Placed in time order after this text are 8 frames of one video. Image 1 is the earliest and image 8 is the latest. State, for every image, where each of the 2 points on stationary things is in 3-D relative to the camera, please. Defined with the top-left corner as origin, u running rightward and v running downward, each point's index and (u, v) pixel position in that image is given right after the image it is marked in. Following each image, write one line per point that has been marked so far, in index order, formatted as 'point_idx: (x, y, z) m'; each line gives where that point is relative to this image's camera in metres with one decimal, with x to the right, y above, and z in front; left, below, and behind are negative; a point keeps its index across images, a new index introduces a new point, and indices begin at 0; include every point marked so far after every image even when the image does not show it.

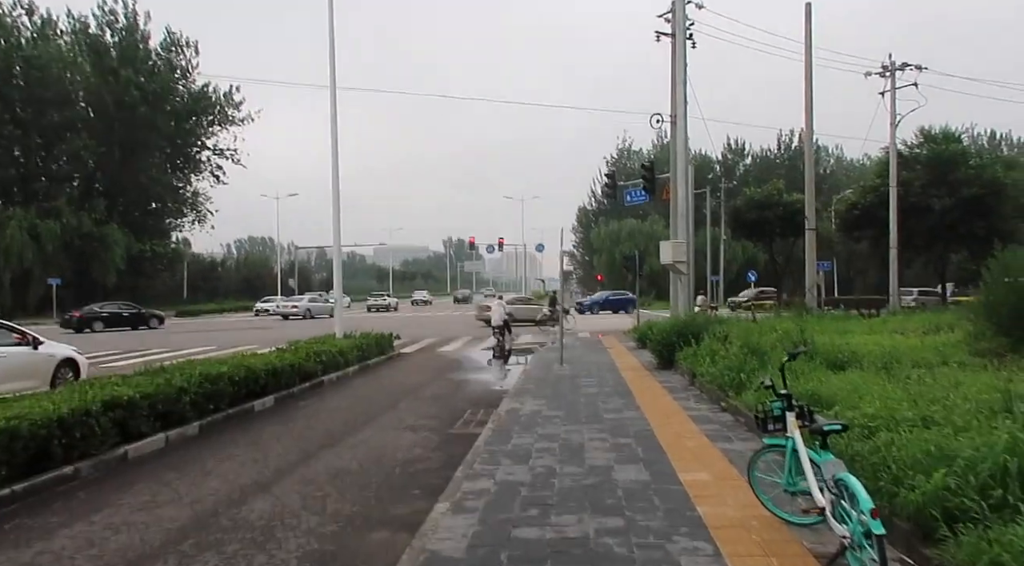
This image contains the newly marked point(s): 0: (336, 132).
0: (-4.2, +3.5, +19.2) m
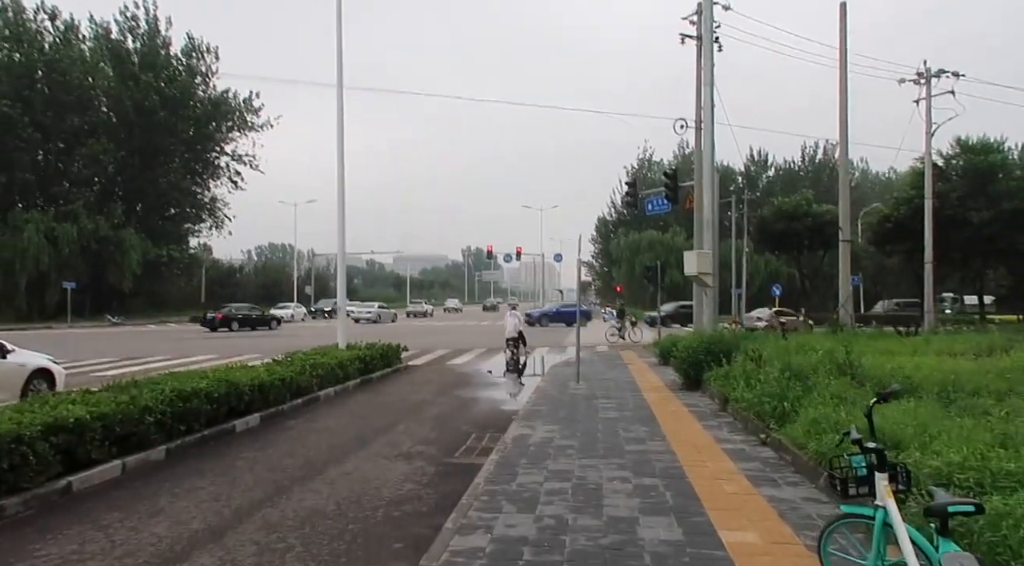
0: (-3.9, +3.4, +18.1) m
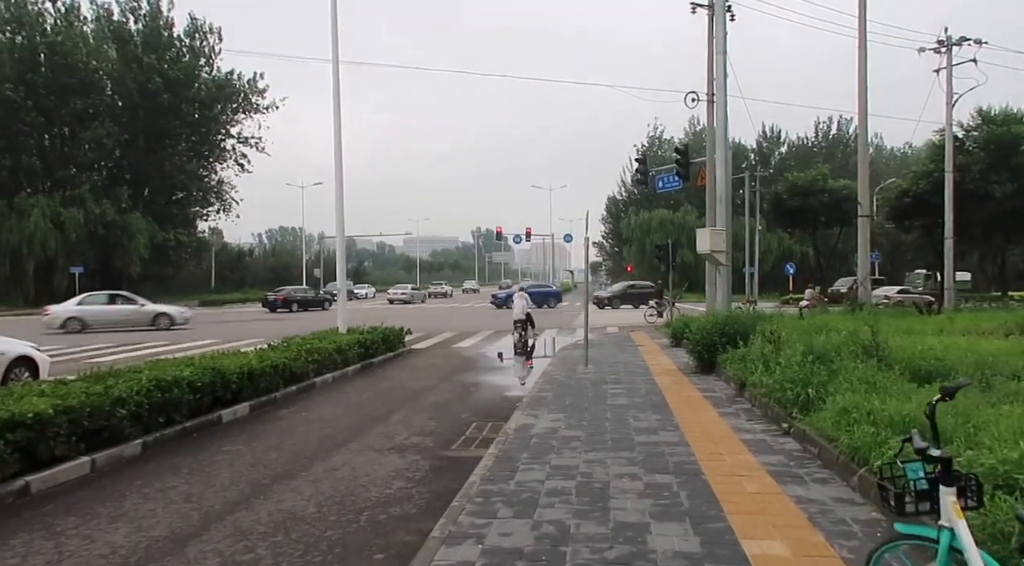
0: (-3.8, +3.8, +17.5) m
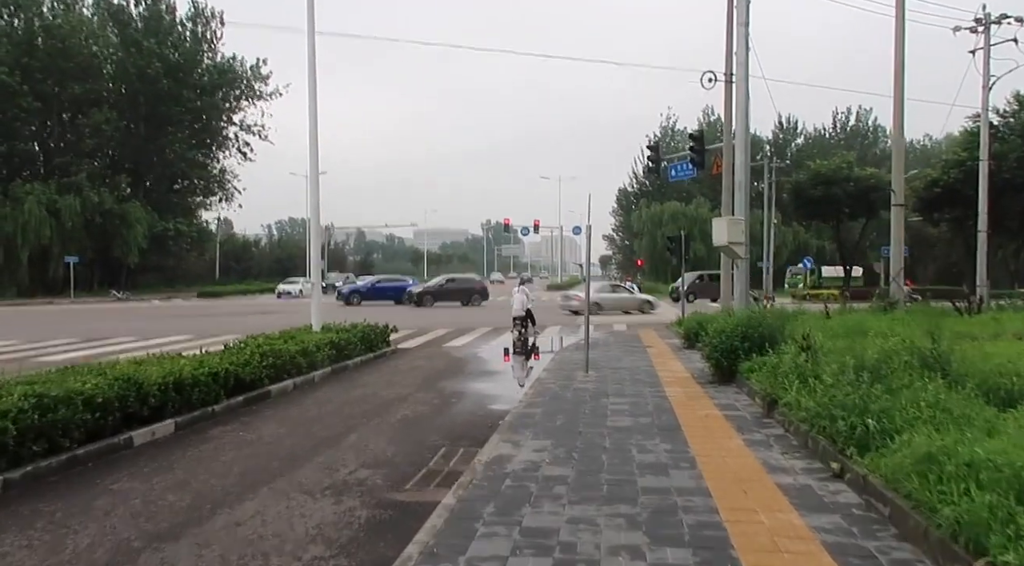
0: (-3.9, +3.9, +15.7) m
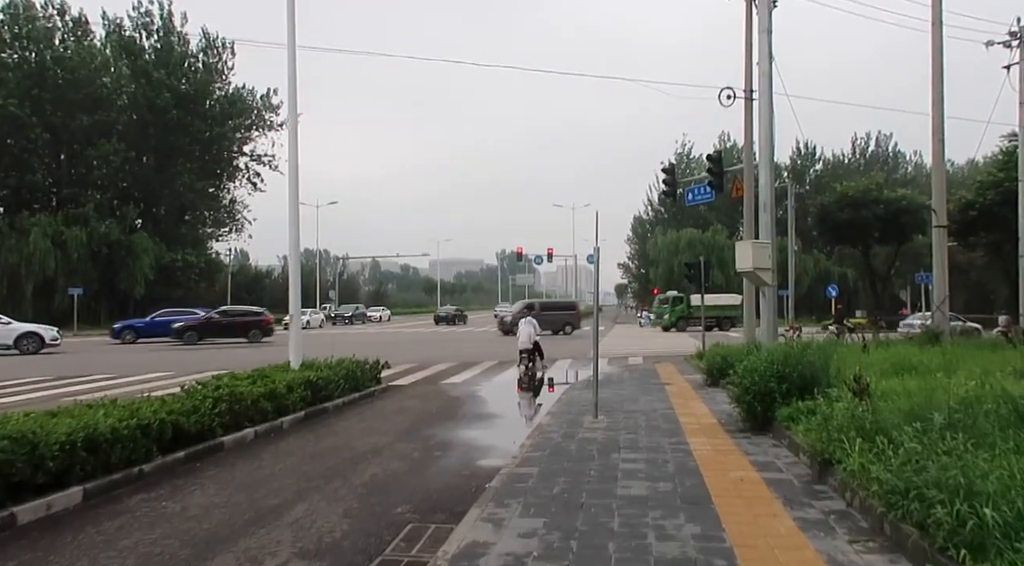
0: (-3.8, +3.4, +14.3) m
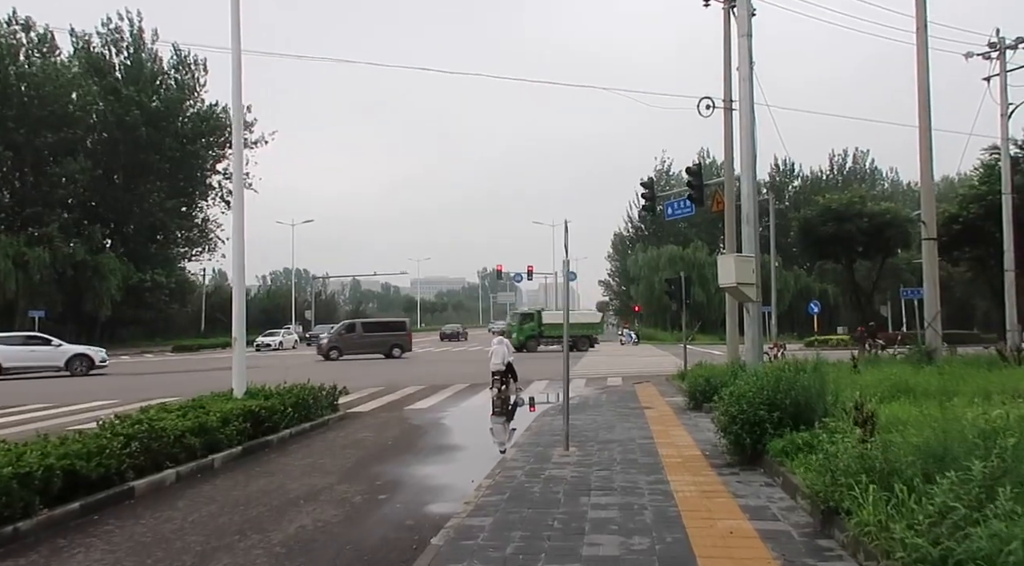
0: (-4.4, +3.0, +13.1) m
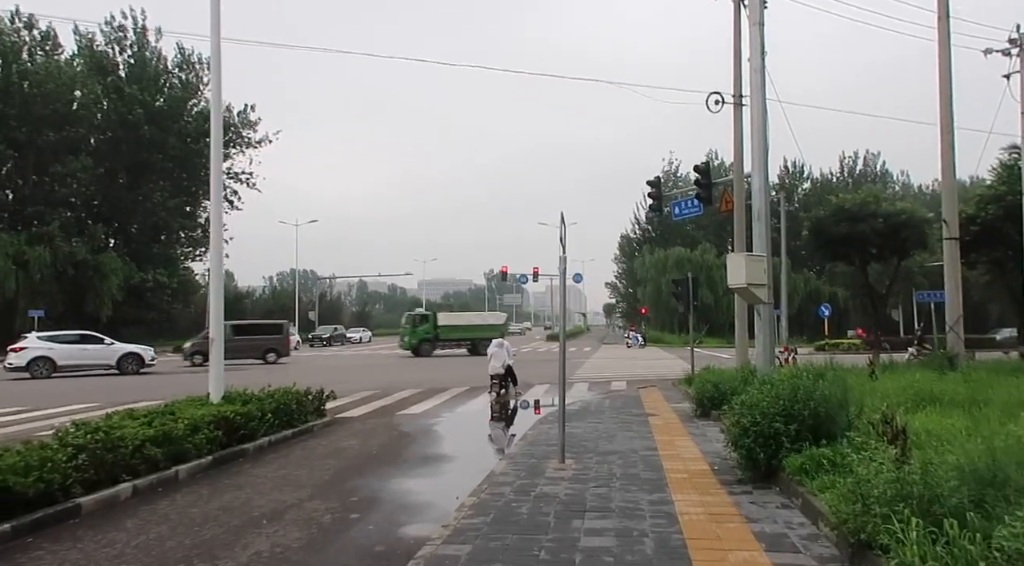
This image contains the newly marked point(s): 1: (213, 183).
0: (-4.5, +3.1, +12.4) m
1: (-4.5, +1.5, +12.2) m
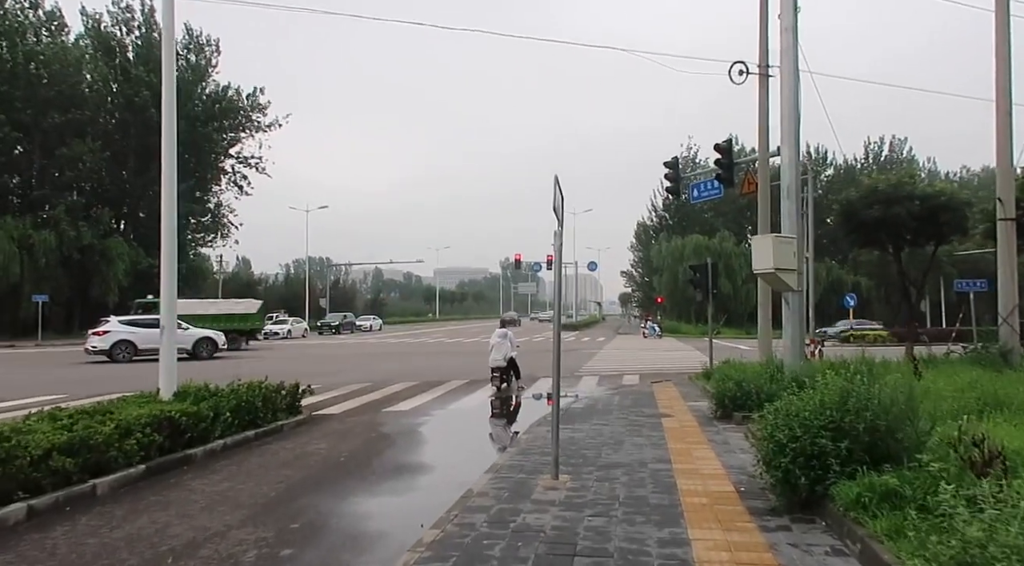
0: (-4.5, +3.3, +10.9) m
1: (-4.6, +1.7, +10.8) m
